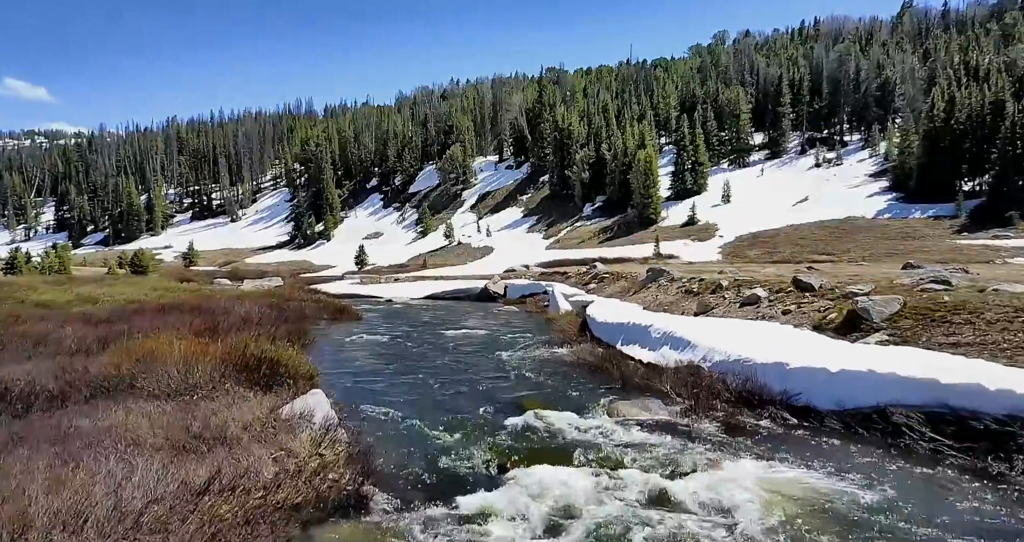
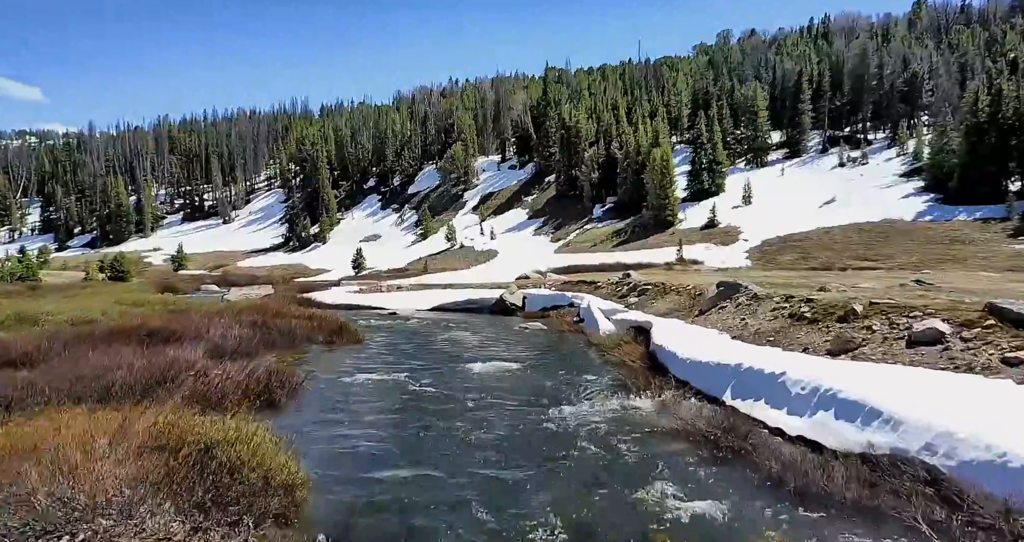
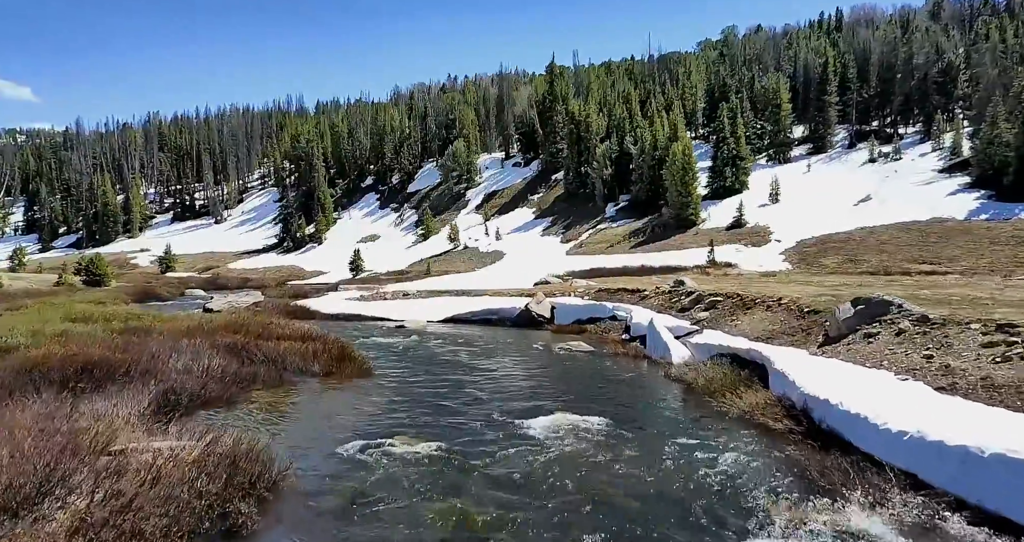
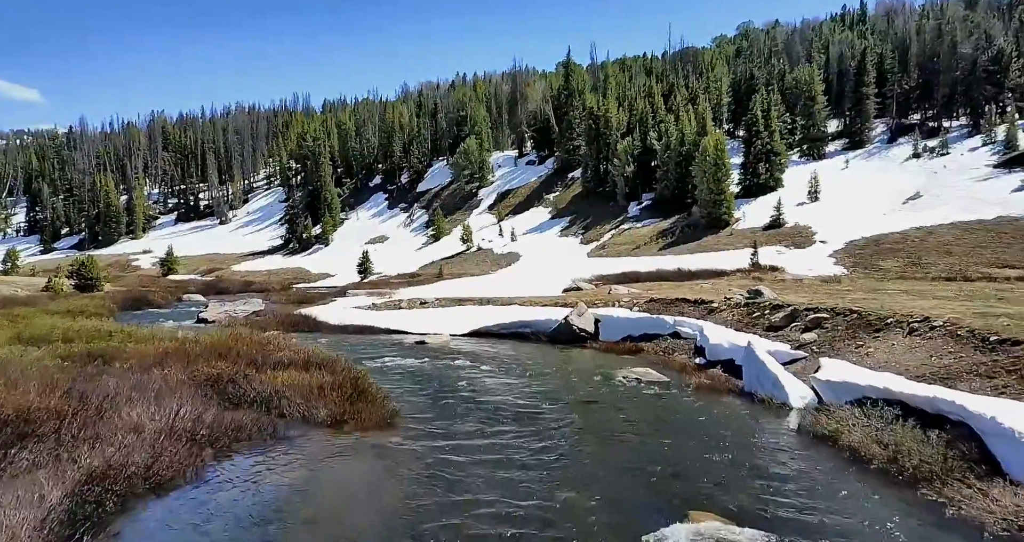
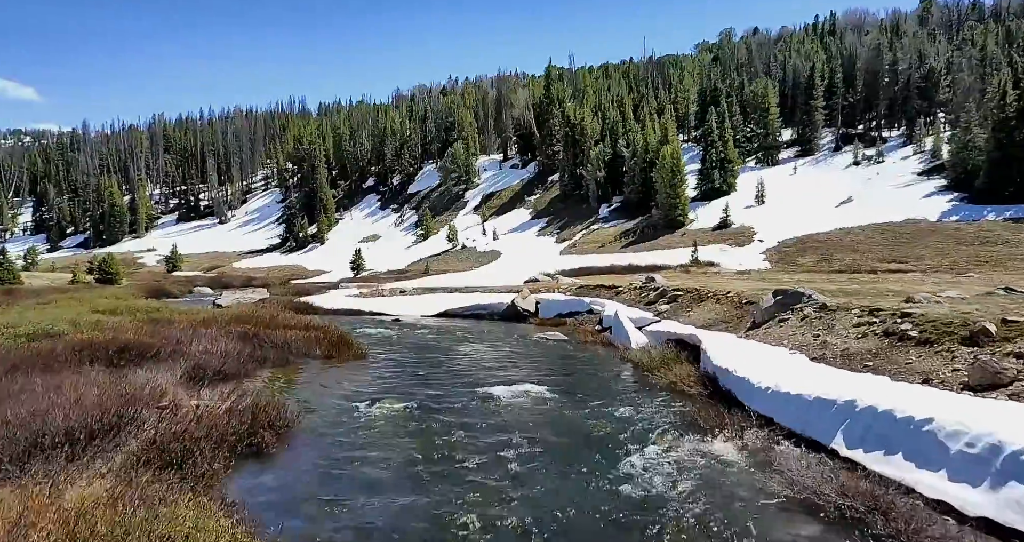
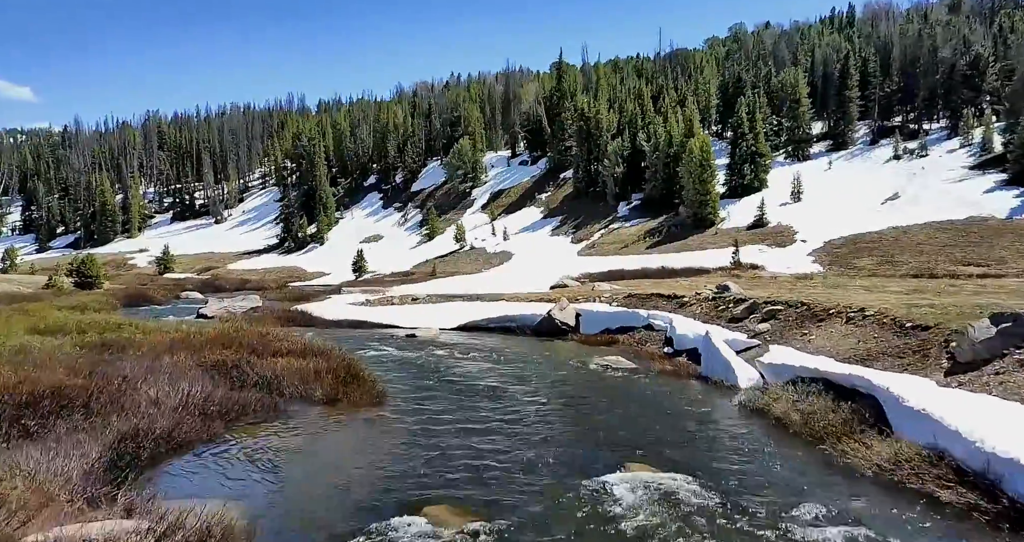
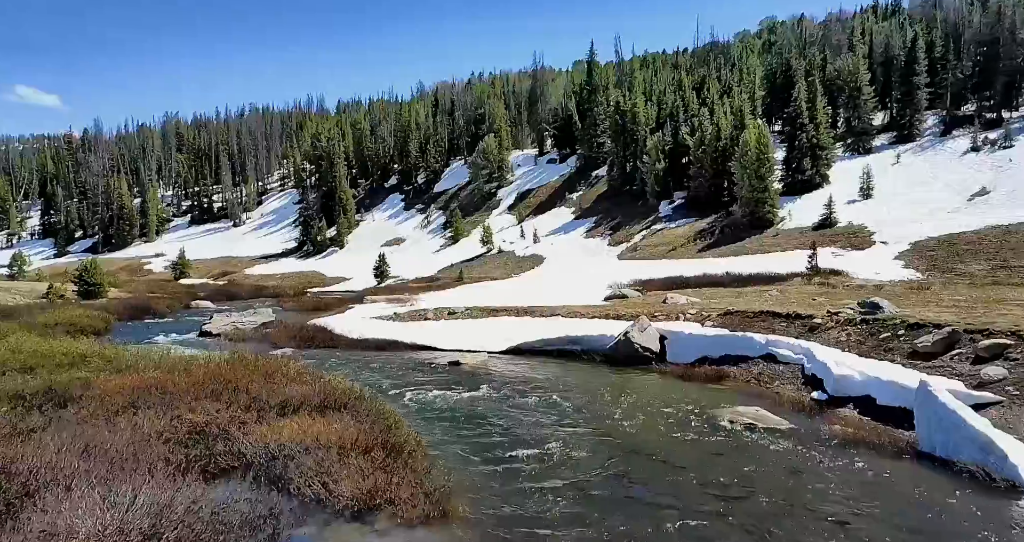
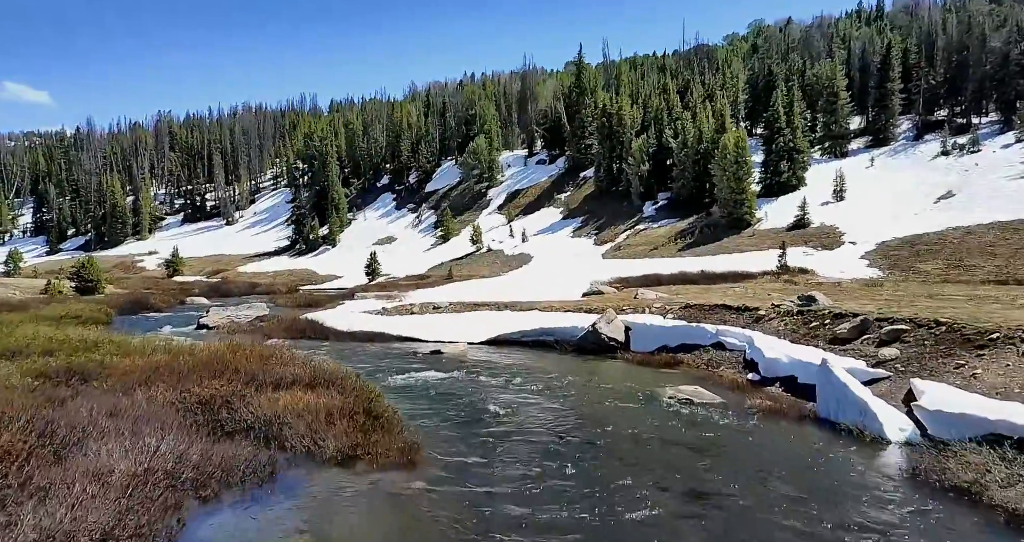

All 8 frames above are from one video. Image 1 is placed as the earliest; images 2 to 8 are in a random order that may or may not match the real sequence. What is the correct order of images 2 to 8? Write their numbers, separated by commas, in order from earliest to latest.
2, 5, 3, 6, 4, 8, 7
